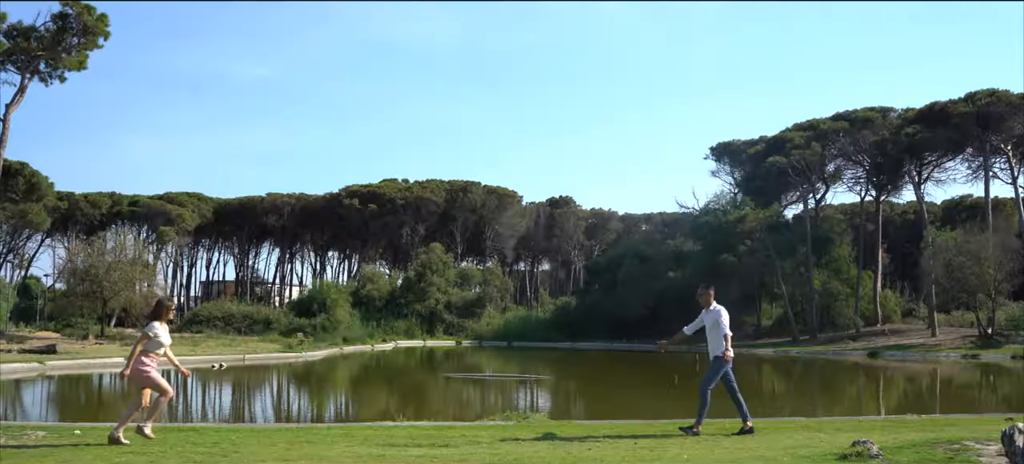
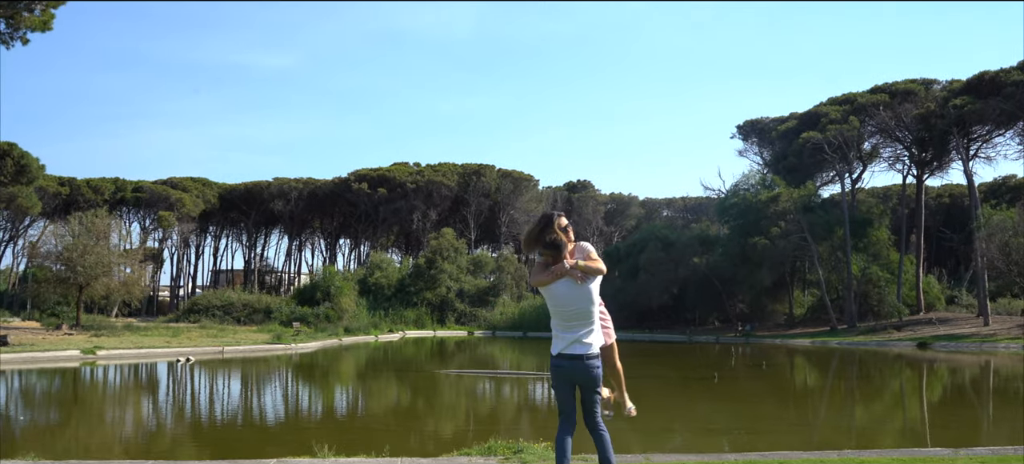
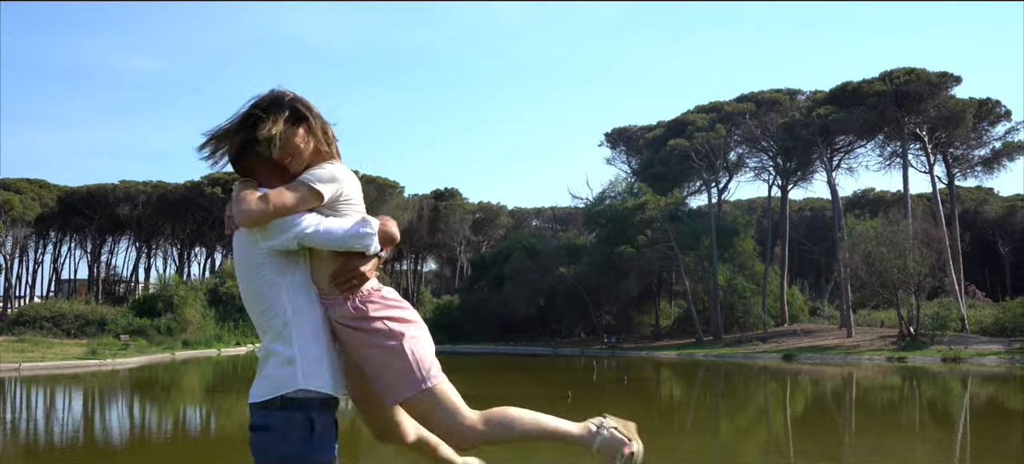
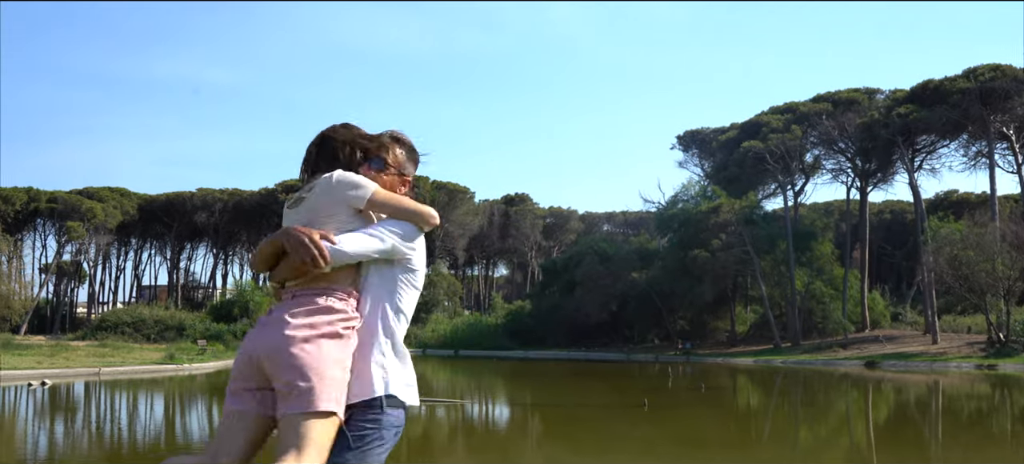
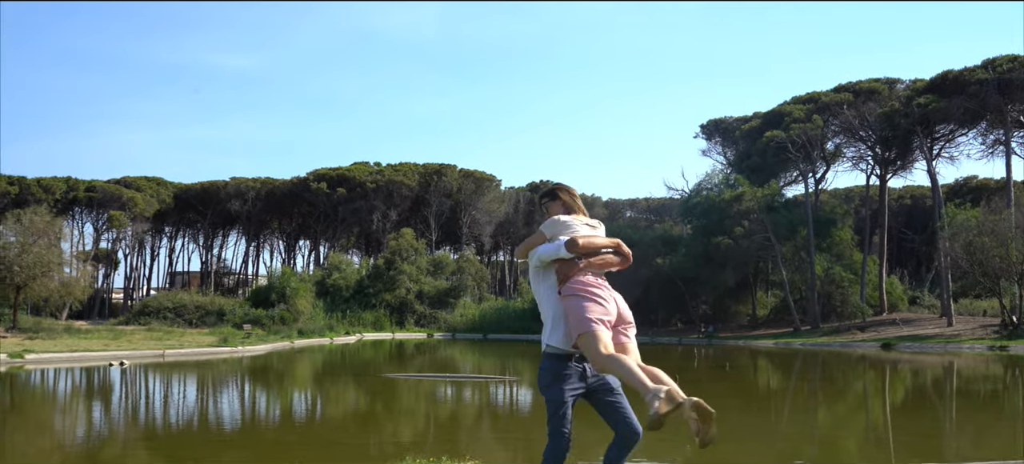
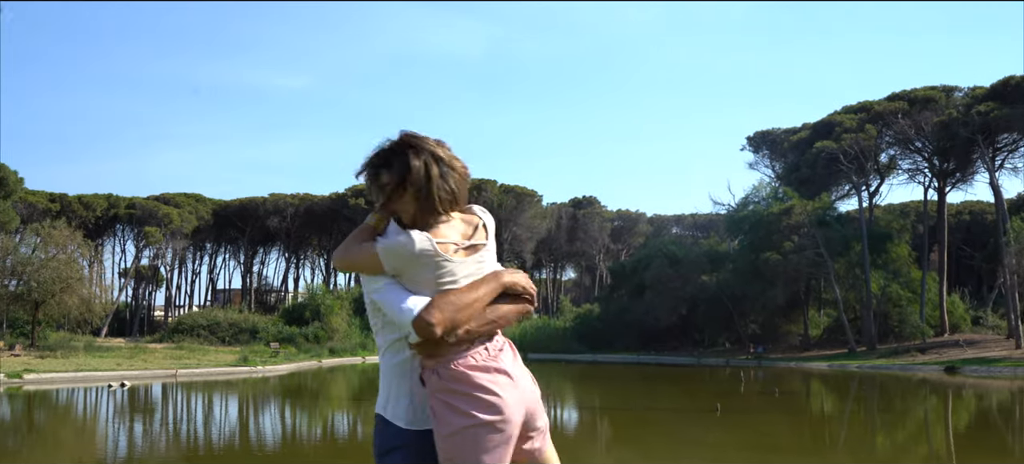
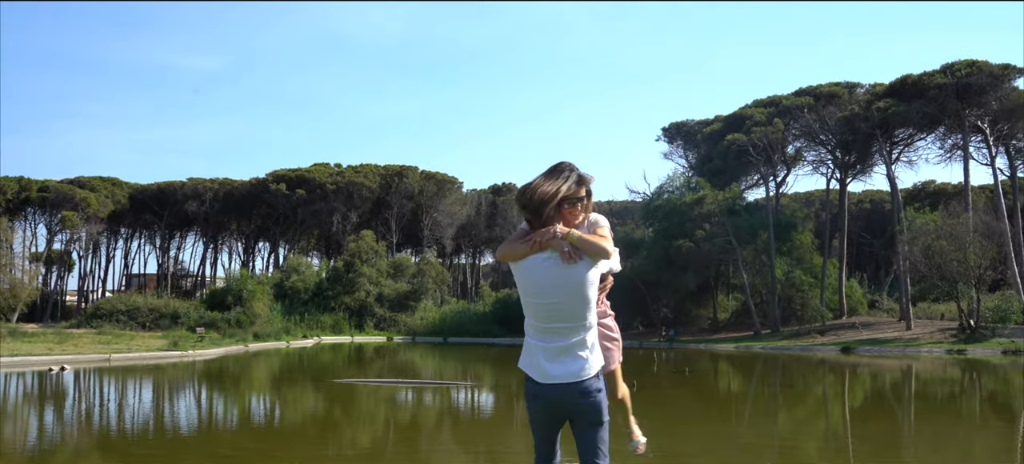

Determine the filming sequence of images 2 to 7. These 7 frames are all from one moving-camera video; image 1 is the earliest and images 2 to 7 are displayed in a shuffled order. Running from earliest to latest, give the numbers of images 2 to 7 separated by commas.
2, 5, 7, 3, 4, 6
